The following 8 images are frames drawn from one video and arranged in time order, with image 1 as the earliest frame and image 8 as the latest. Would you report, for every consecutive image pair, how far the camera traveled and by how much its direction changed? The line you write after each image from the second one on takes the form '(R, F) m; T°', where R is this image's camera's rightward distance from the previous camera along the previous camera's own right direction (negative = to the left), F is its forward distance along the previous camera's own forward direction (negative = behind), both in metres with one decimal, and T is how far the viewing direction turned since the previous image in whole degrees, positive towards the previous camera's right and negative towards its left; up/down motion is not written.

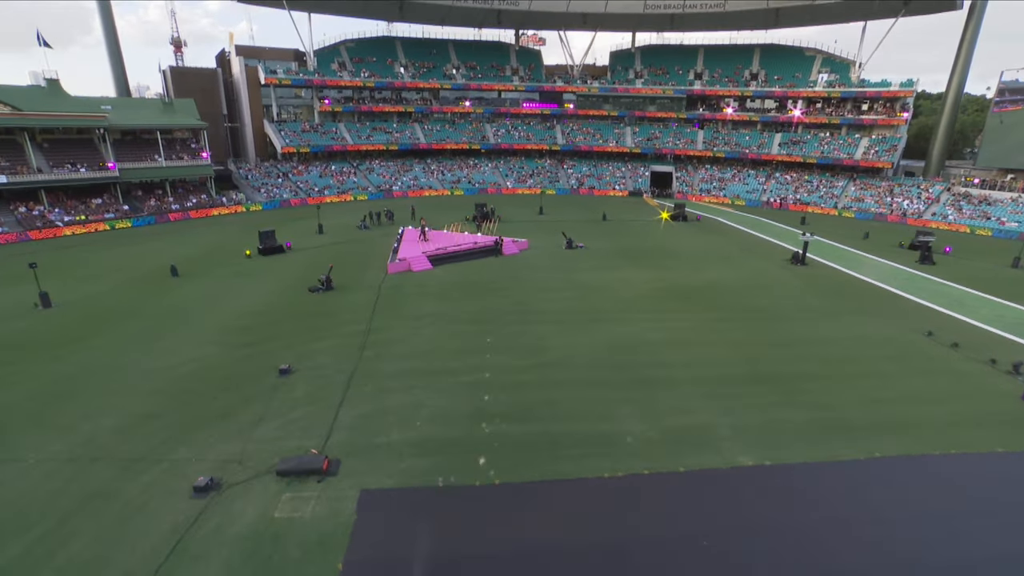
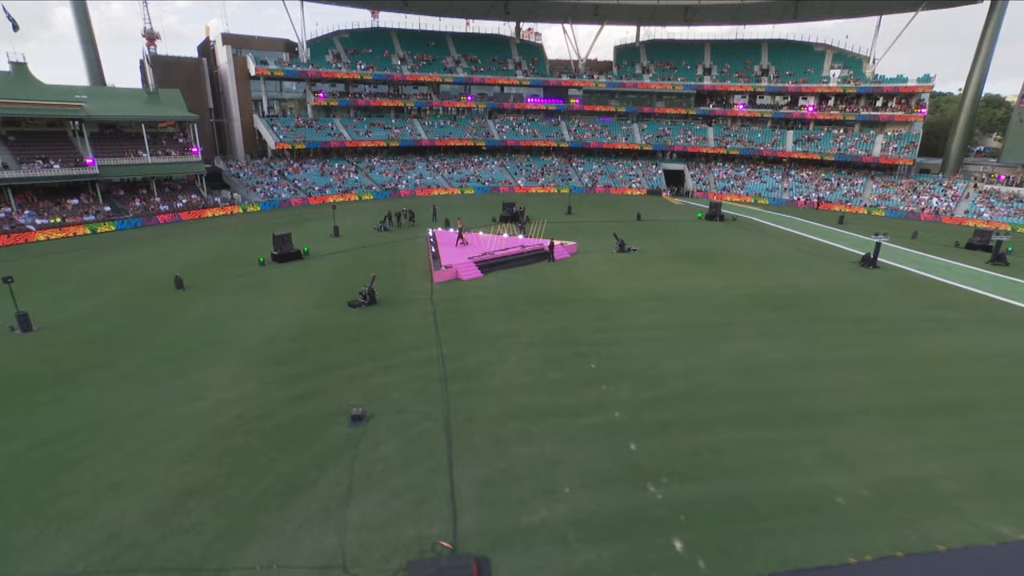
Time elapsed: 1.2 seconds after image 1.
(-4.5, +4.0) m; +3°
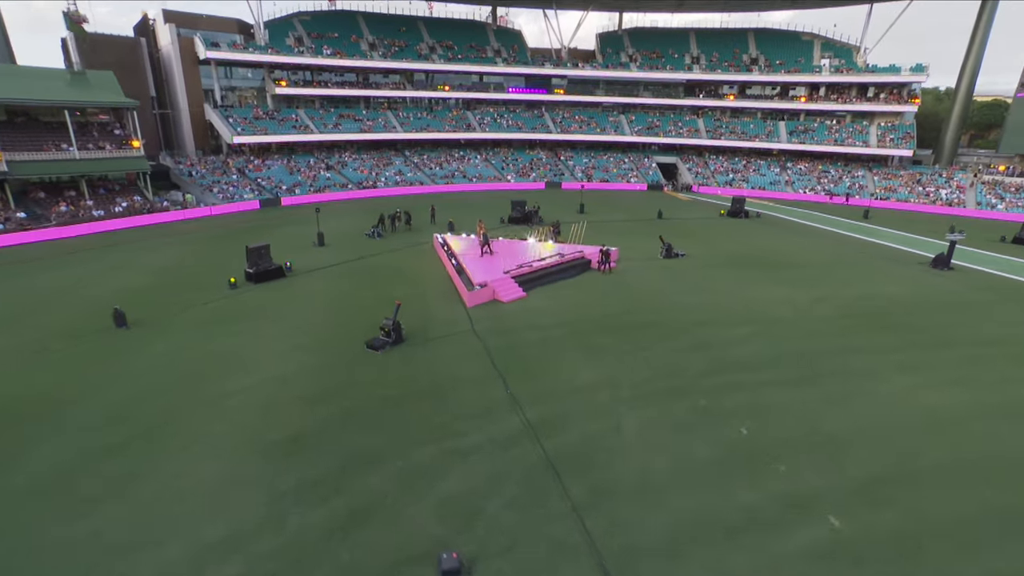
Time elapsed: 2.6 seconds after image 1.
(-3.8, +5.7) m; +4°
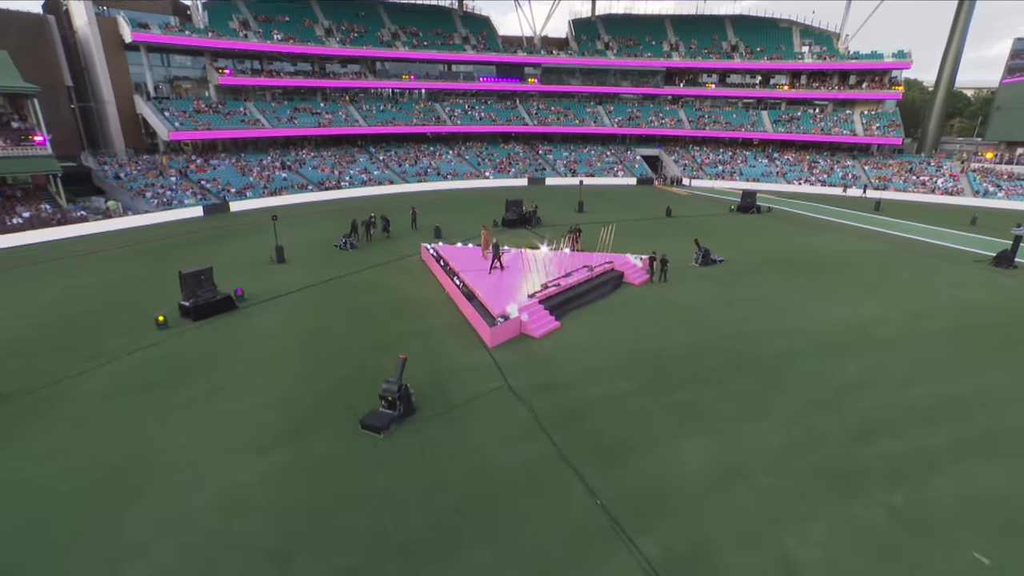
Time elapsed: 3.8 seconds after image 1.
(-2.1, +5.1) m; +4°
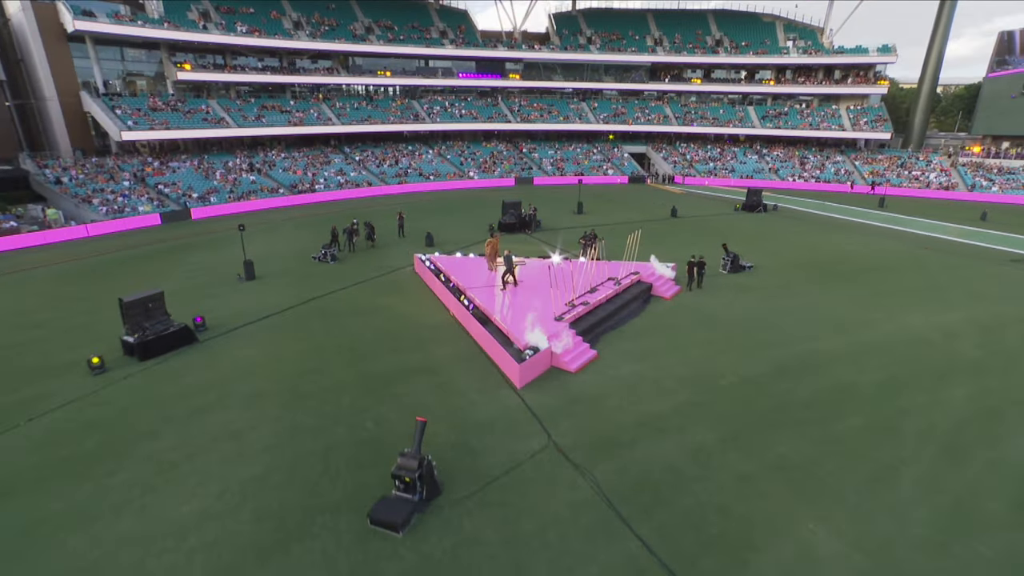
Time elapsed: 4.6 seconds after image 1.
(-1.3, +2.9) m; +3°
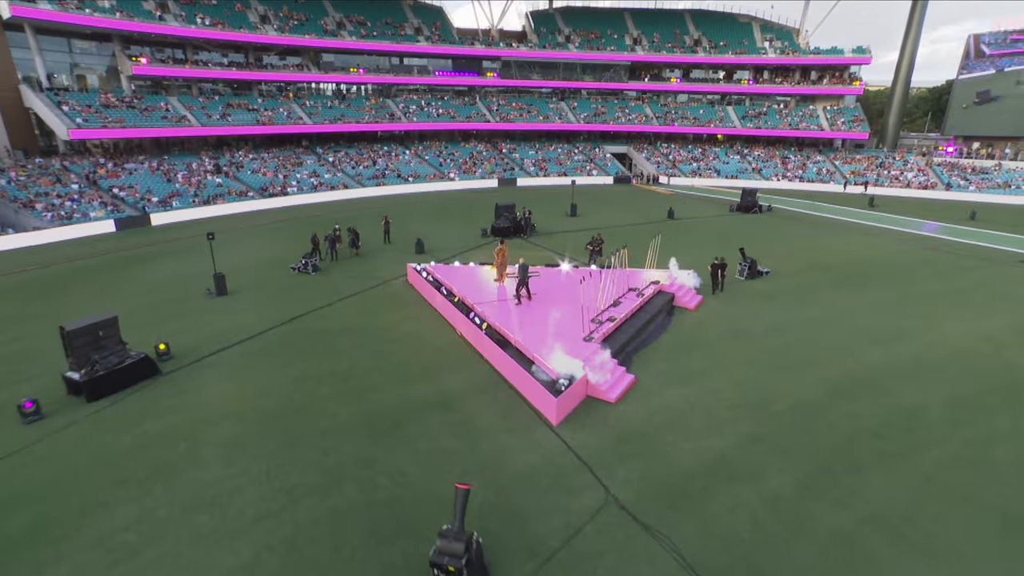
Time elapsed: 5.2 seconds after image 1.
(-1.2, +1.9) m; +3°
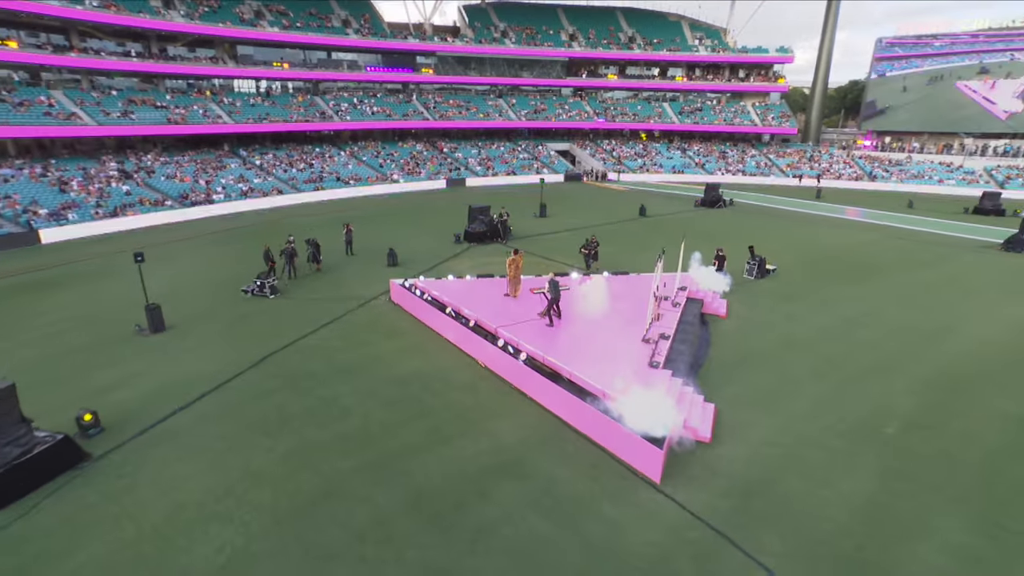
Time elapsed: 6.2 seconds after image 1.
(-2.4, +2.6) m; +8°
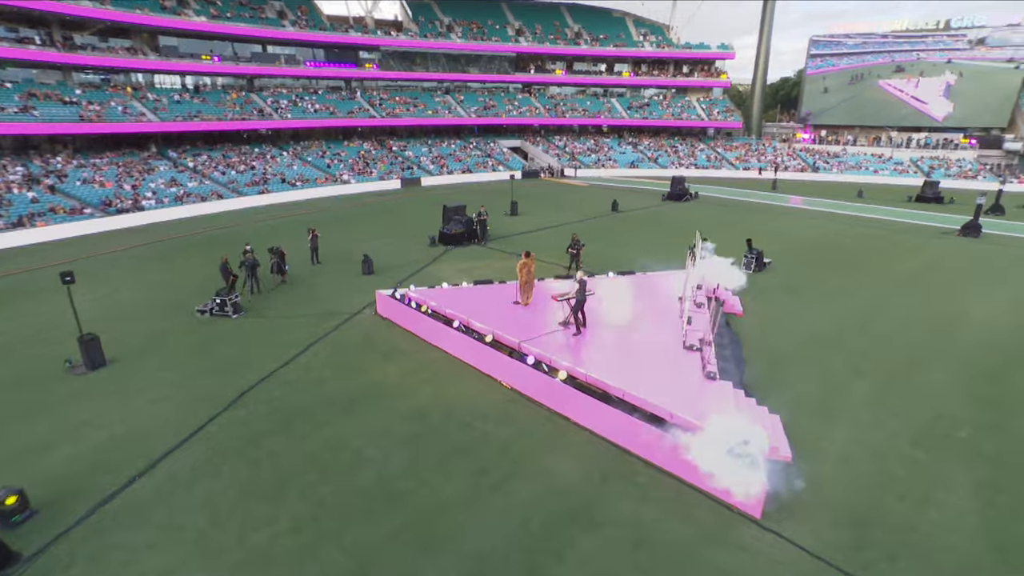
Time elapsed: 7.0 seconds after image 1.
(-1.6, +1.7) m; +6°
